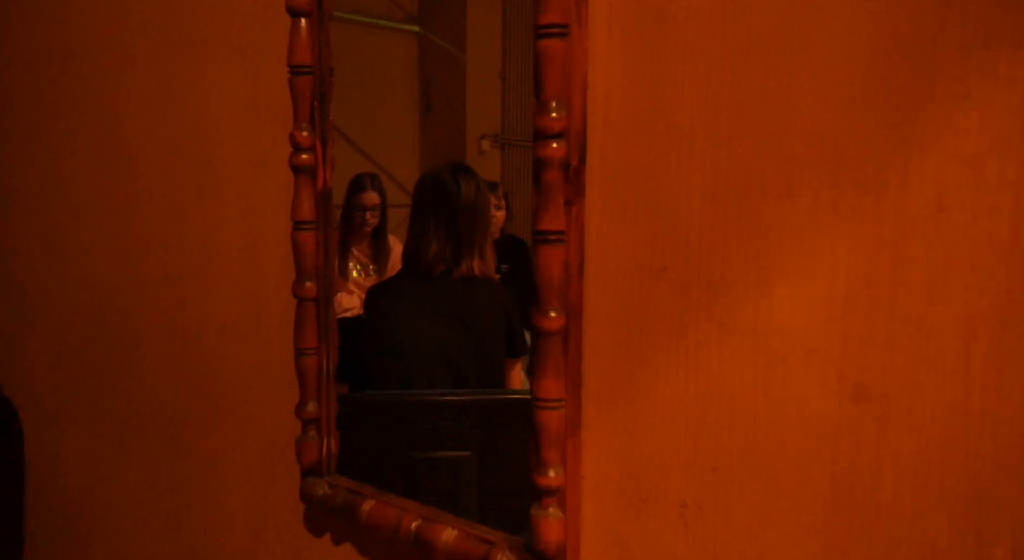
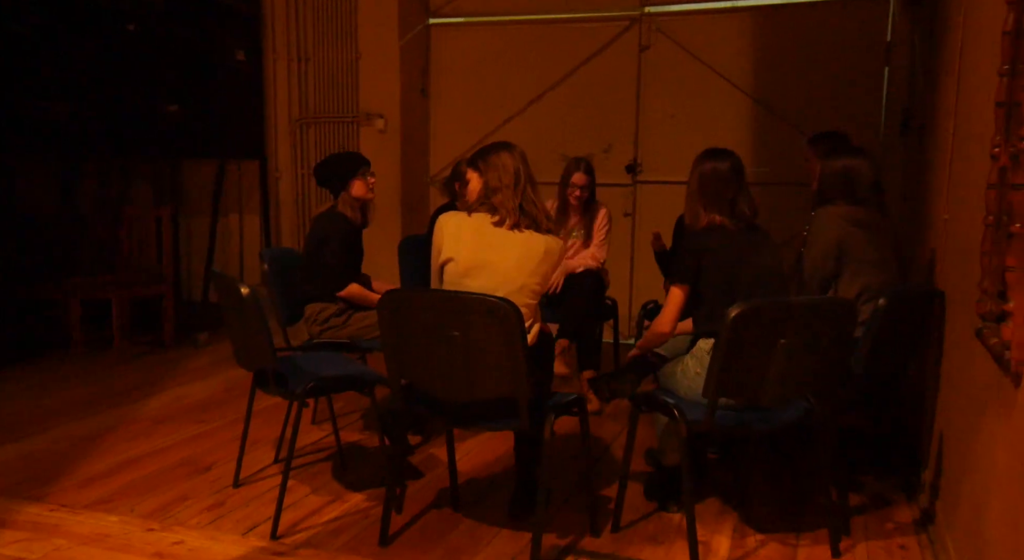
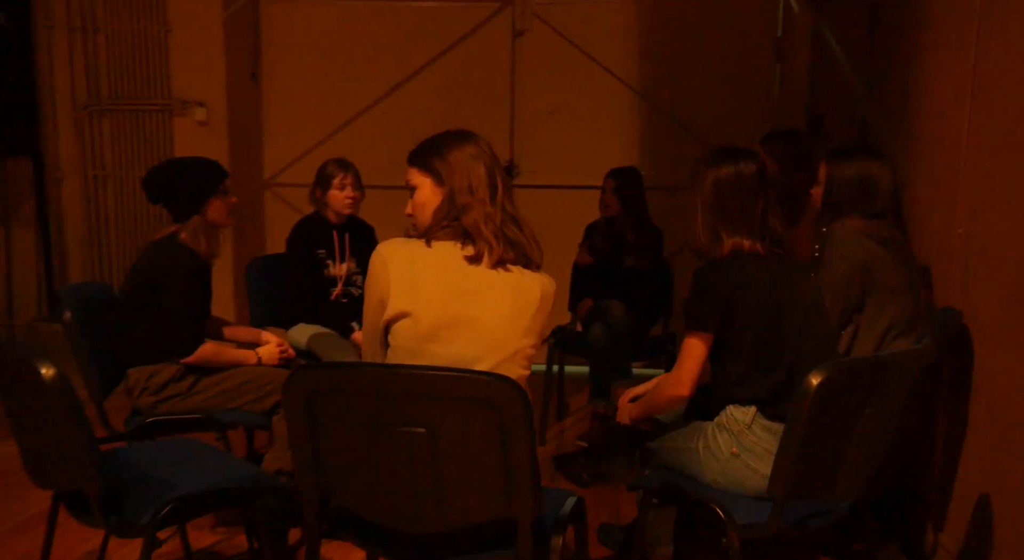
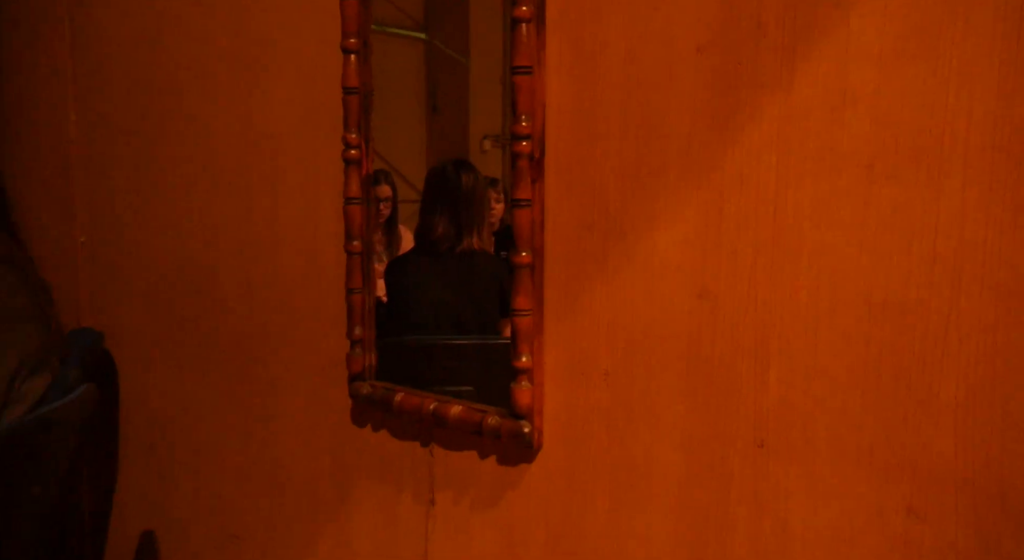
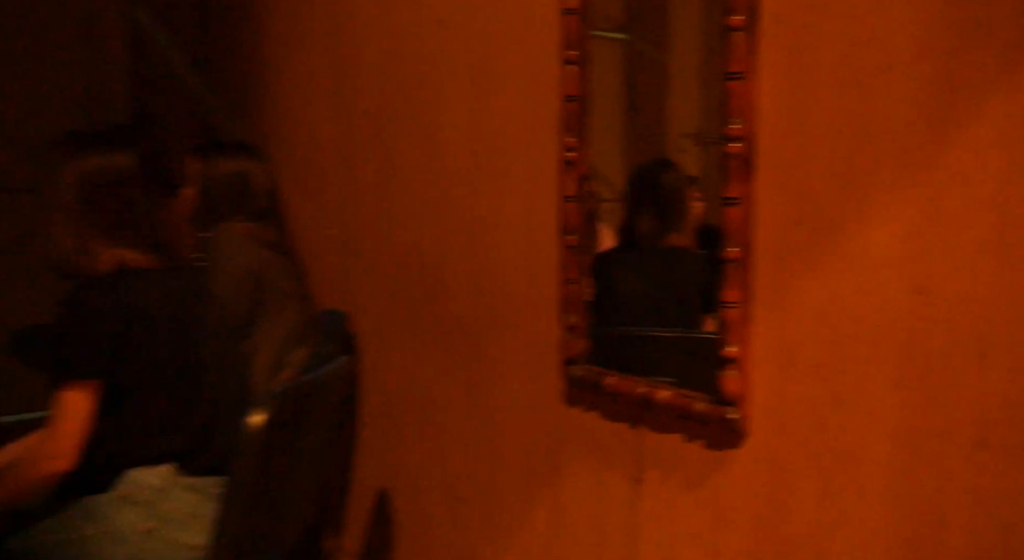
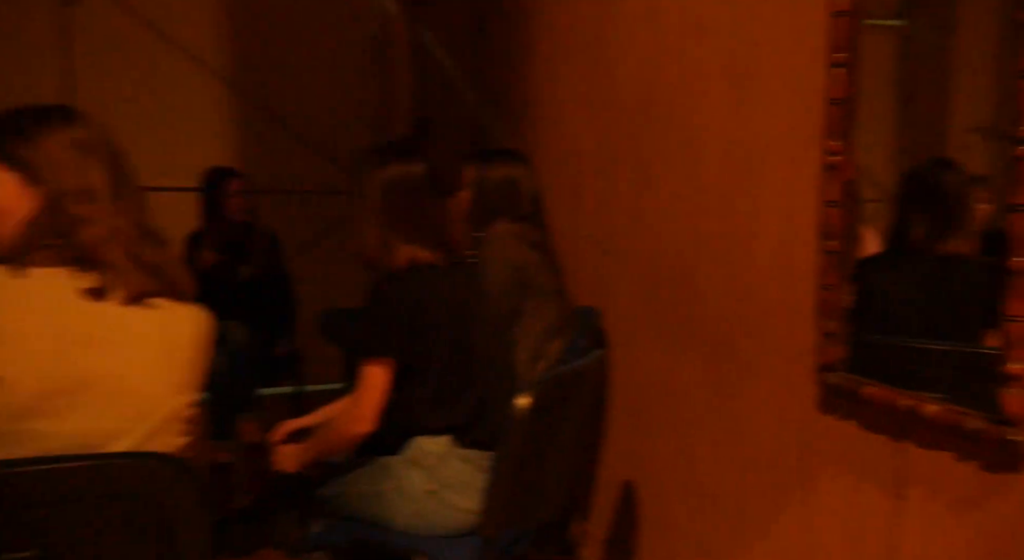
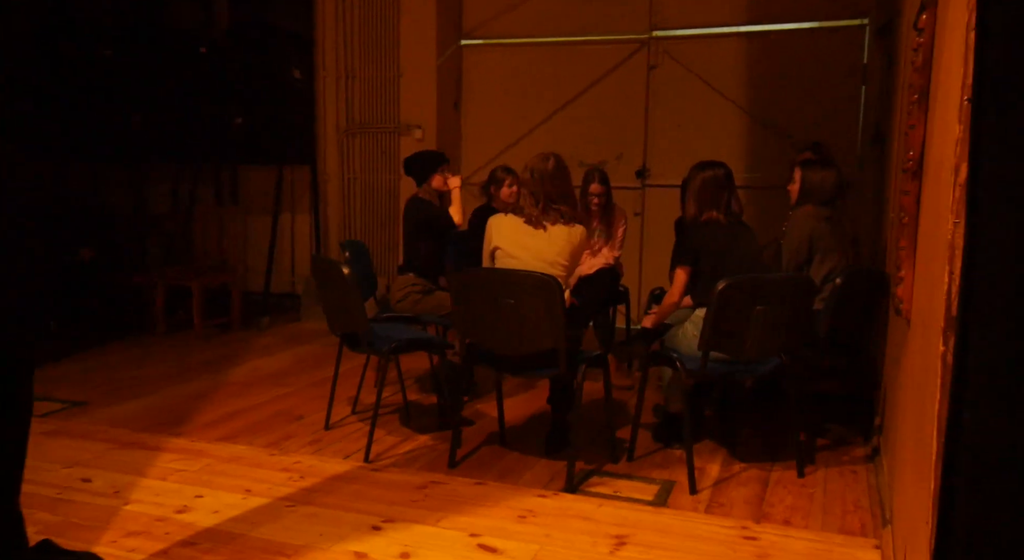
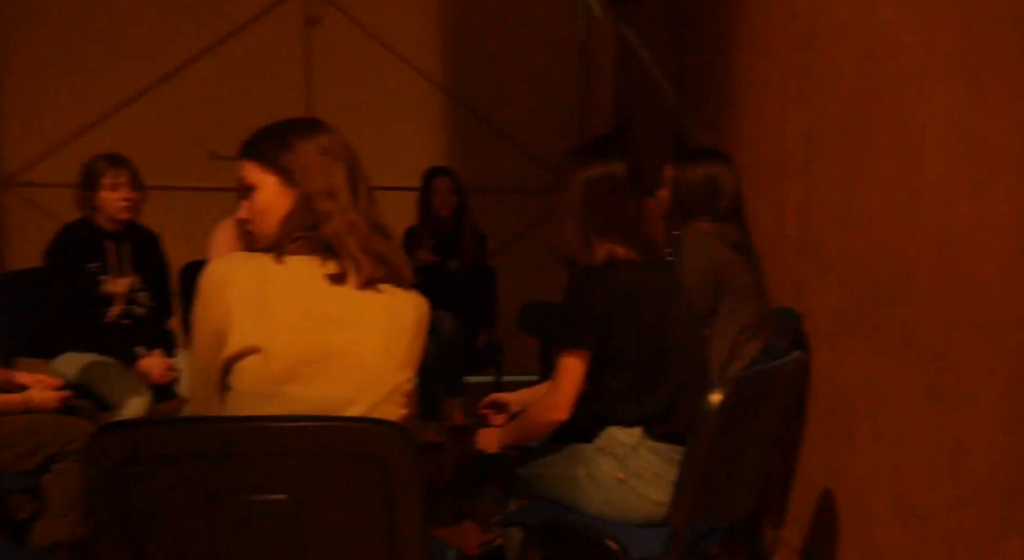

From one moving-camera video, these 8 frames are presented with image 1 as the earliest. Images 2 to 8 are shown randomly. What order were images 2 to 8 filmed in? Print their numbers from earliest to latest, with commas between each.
4, 5, 6, 8, 3, 2, 7
